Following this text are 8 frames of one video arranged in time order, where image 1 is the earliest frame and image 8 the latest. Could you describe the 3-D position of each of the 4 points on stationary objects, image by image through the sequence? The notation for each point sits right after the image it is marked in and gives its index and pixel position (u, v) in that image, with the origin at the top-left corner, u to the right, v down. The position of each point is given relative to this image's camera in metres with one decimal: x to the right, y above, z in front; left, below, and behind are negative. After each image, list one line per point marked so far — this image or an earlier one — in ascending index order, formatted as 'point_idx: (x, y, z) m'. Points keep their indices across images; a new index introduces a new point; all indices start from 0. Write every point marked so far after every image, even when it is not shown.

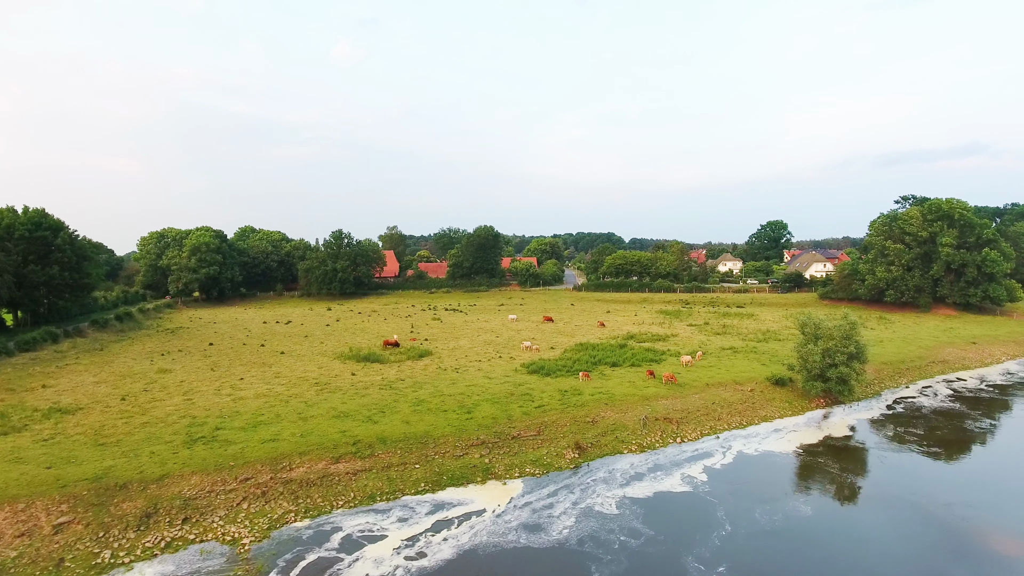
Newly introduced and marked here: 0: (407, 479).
0: (-3.1, -5.6, +18.0) m
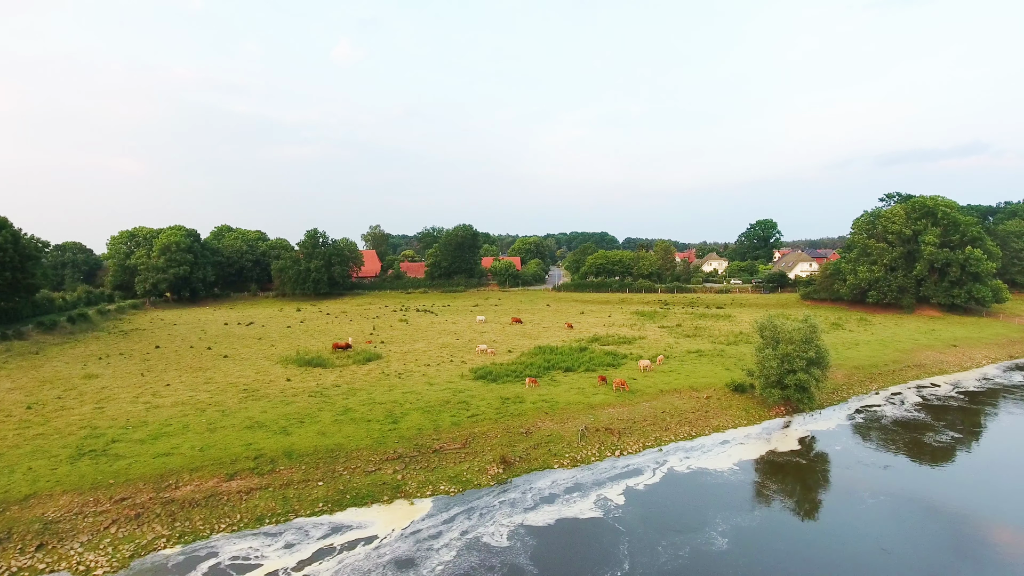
0: (-5.6, -5.6, +16.4) m
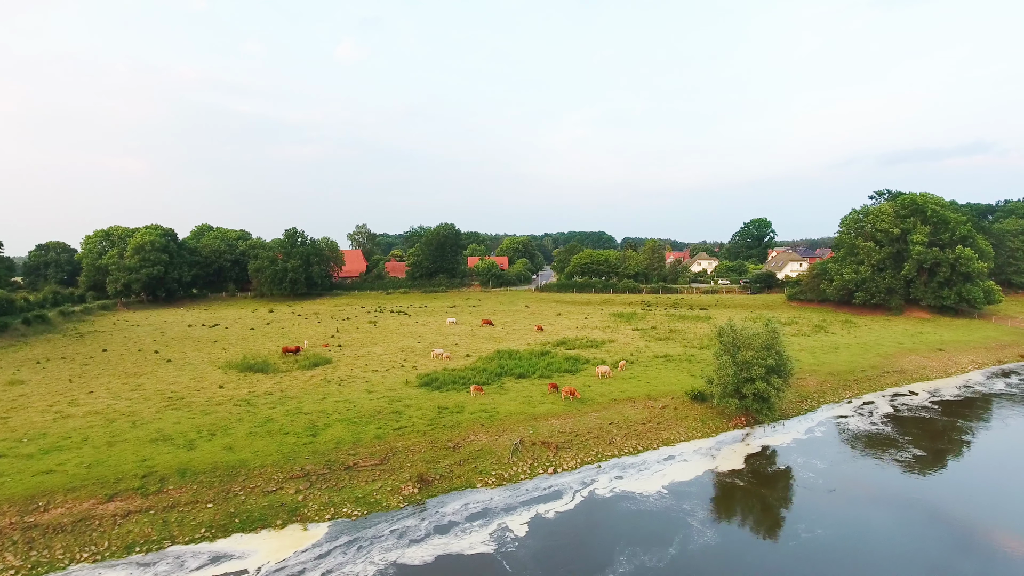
0: (-7.8, -5.7, +14.8) m
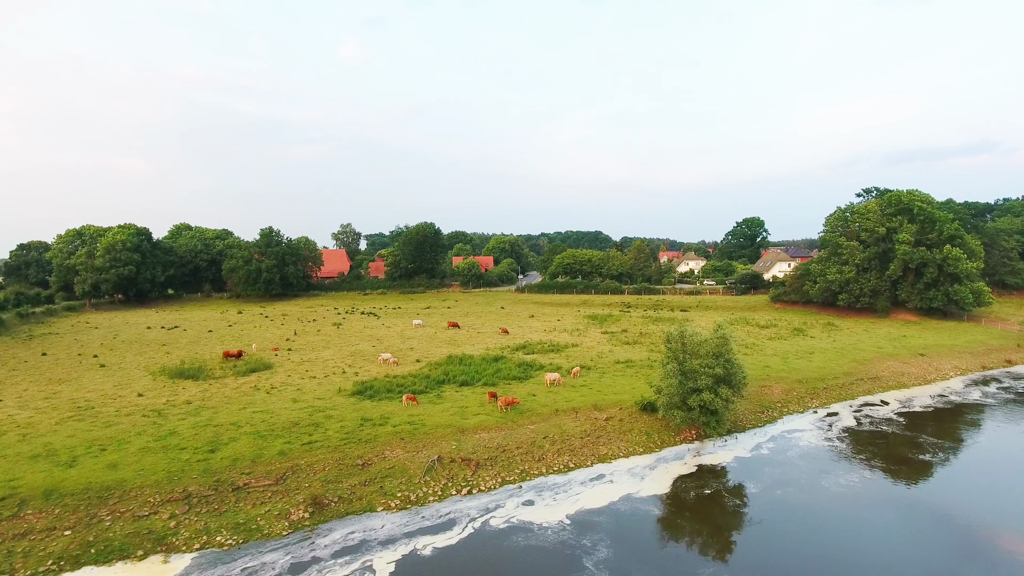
0: (-10.3, -5.7, +13.2) m
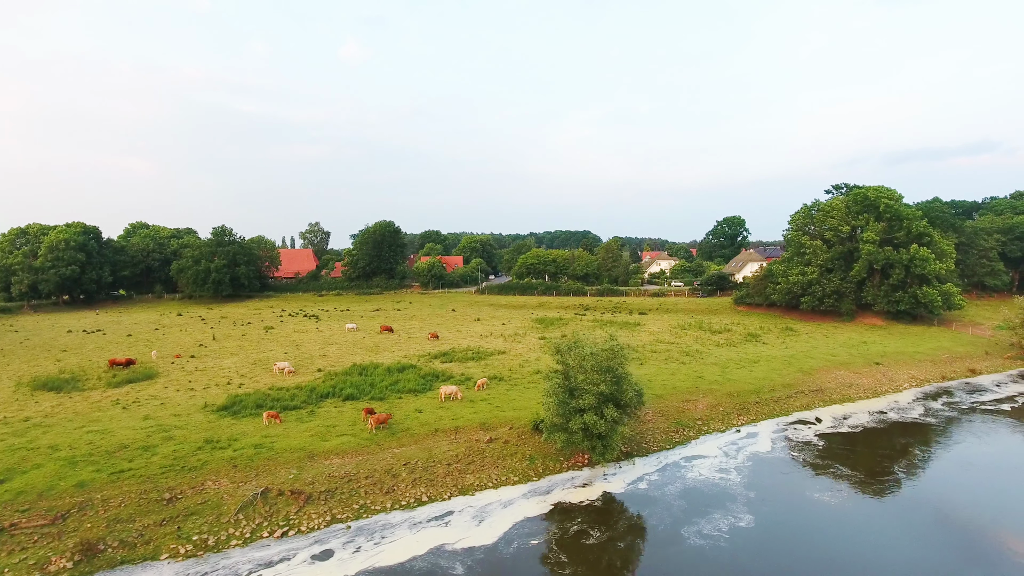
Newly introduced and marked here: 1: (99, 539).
0: (-14.3, -5.8, +10.7) m
1: (-8.9, -5.4, +13.2) m
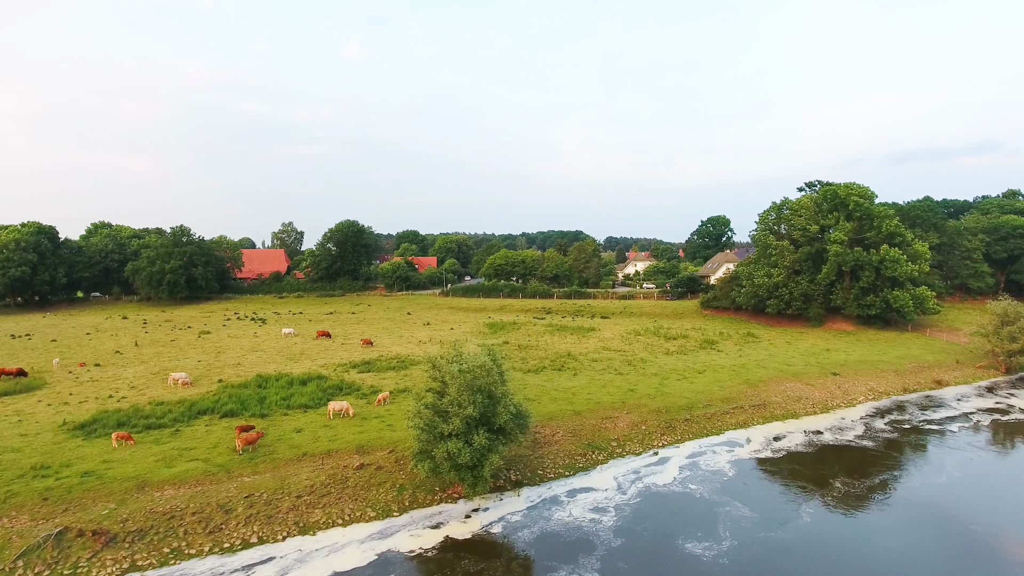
0: (-17.7, -5.9, +8.6) m
1: (-12.3, -5.5, +11.1) m
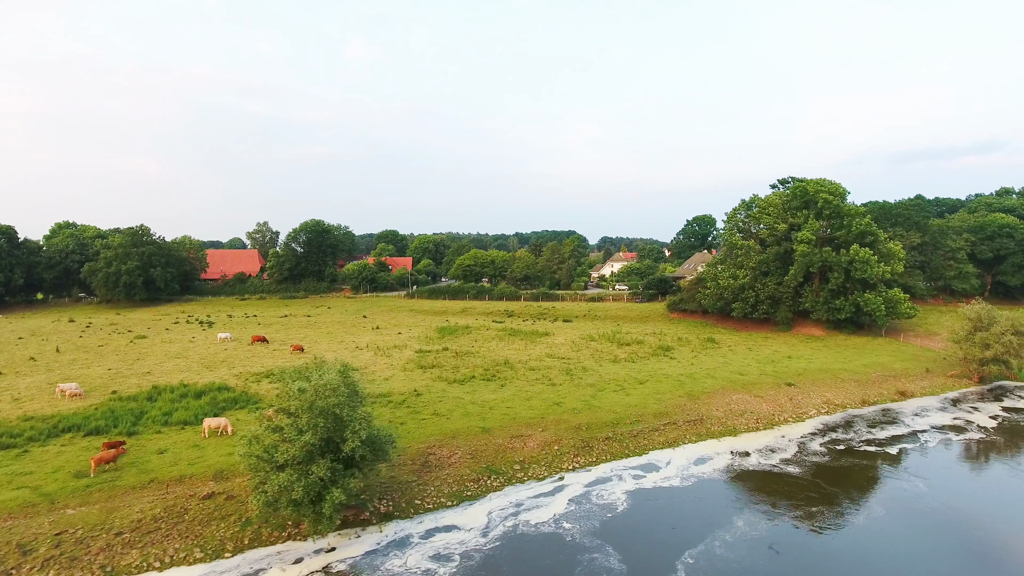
0: (-20.8, -6.0, +6.7) m
1: (-15.4, -5.6, +9.2) m
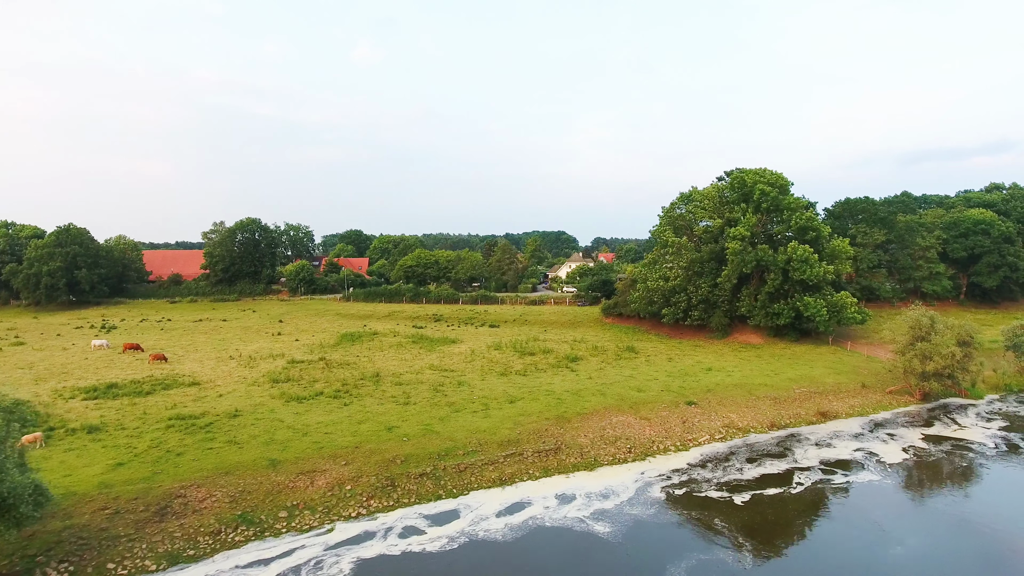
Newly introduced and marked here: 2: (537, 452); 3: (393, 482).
0: (-26.2, -6.1, +3.6) m
1: (-20.8, -5.7, +6.0) m
2: (+0.9, -4.7, +17.5) m
3: (-2.8, -4.9, +15.4) m
